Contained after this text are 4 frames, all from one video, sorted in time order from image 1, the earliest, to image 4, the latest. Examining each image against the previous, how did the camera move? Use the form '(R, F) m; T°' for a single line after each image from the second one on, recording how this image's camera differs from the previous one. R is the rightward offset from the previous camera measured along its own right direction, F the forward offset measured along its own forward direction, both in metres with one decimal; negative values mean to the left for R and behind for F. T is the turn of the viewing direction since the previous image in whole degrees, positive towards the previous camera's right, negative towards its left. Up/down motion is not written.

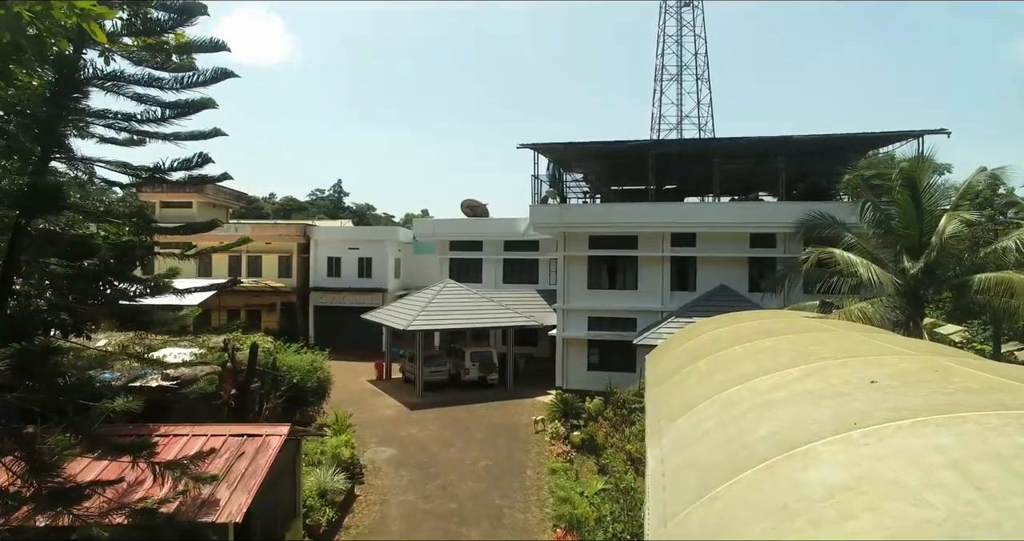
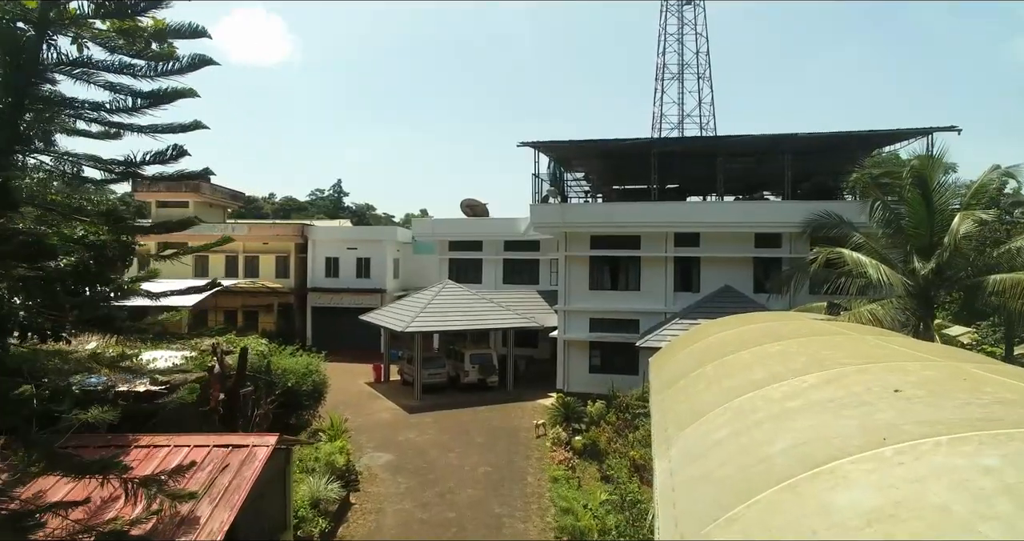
(0.0, +0.3) m; 0°
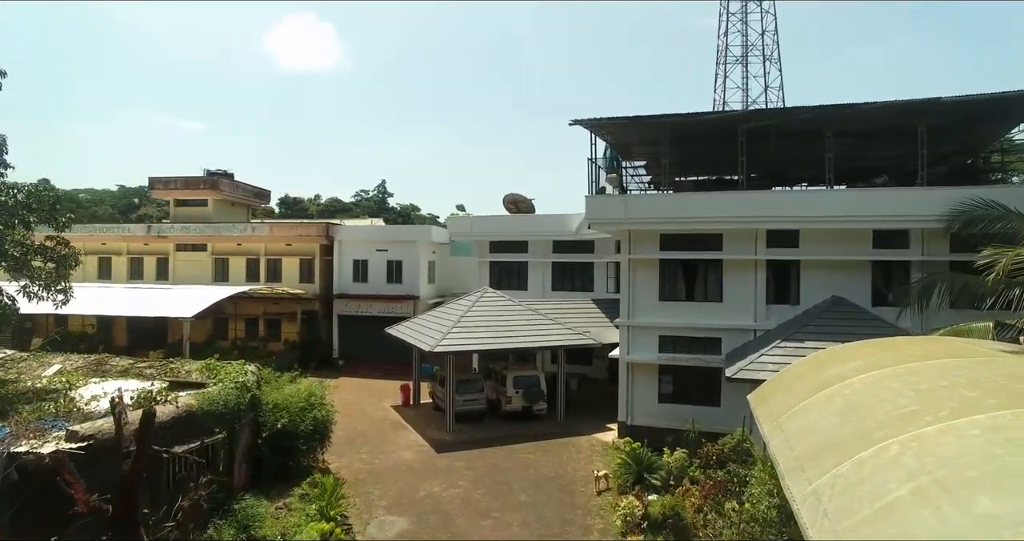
(-0.1, +3.3) m; -4°
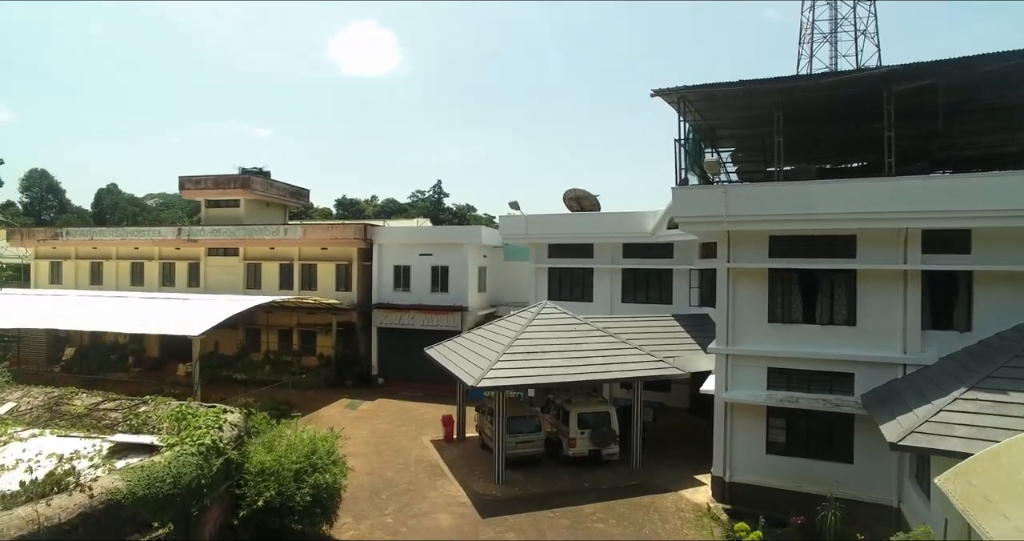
(-0.1, +3.2) m; -5°
